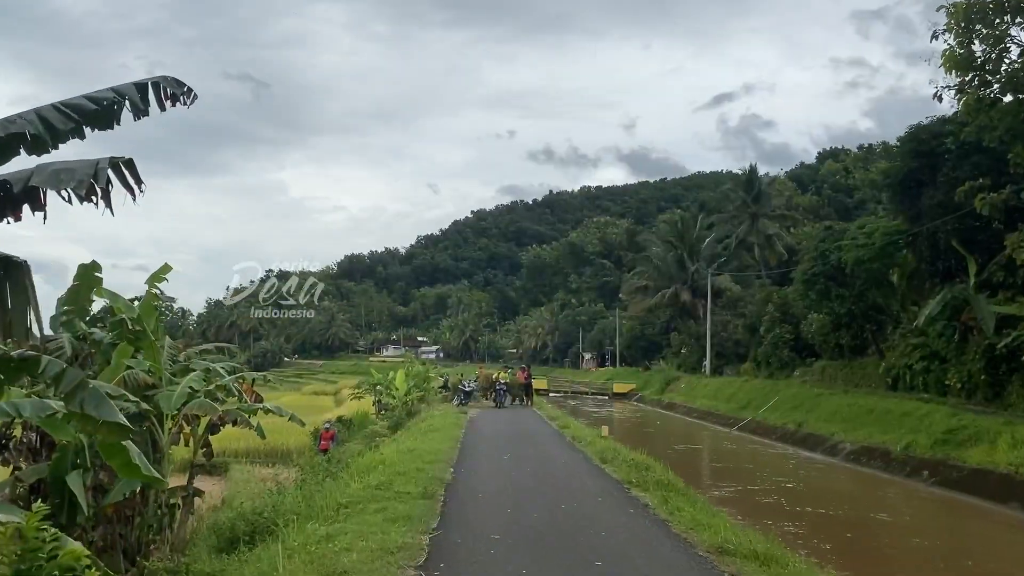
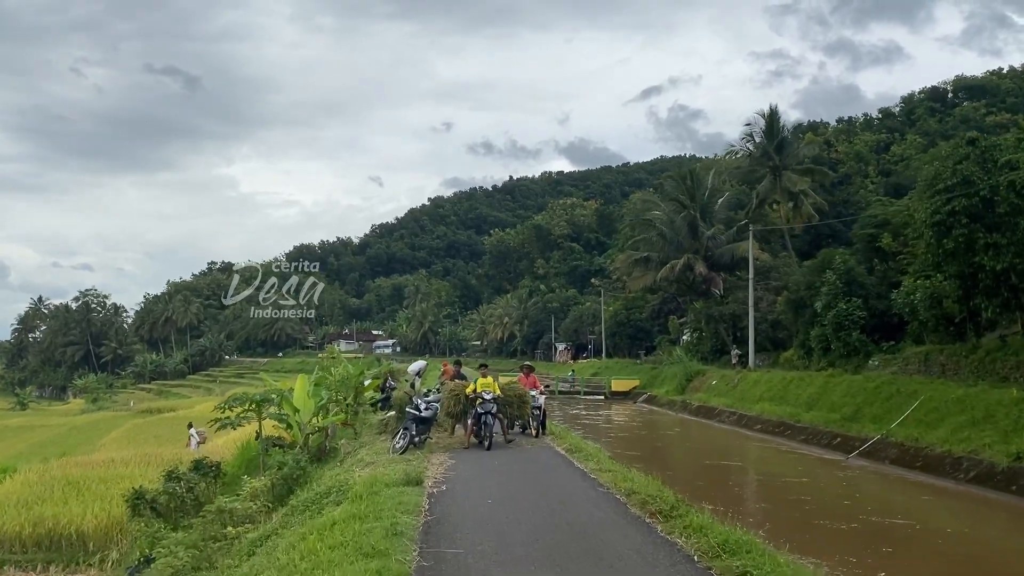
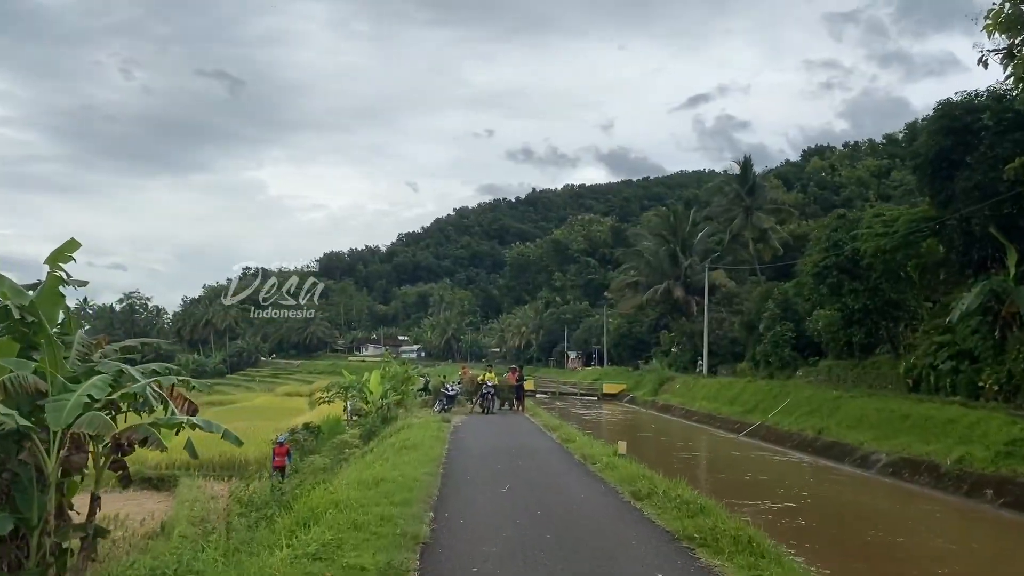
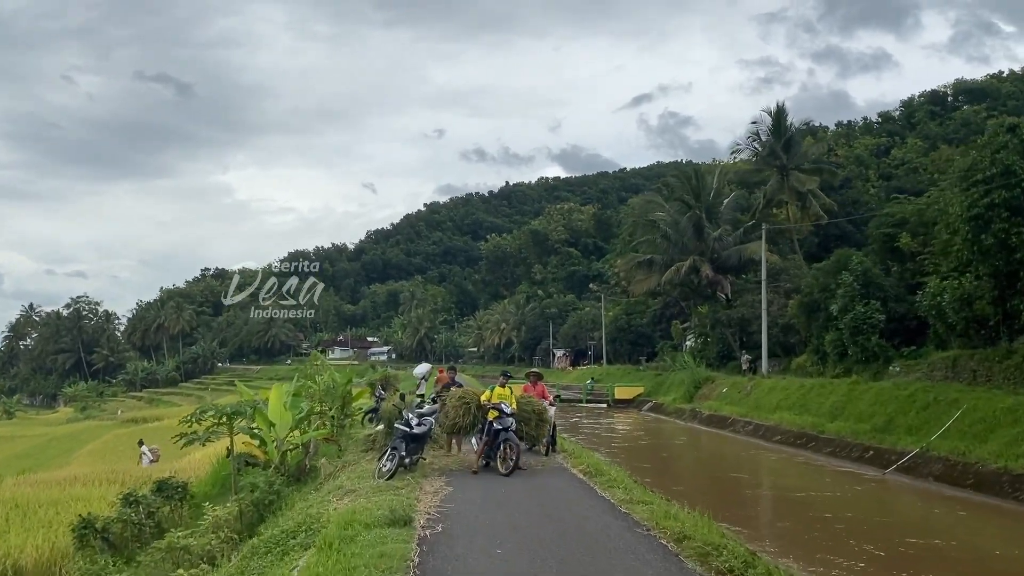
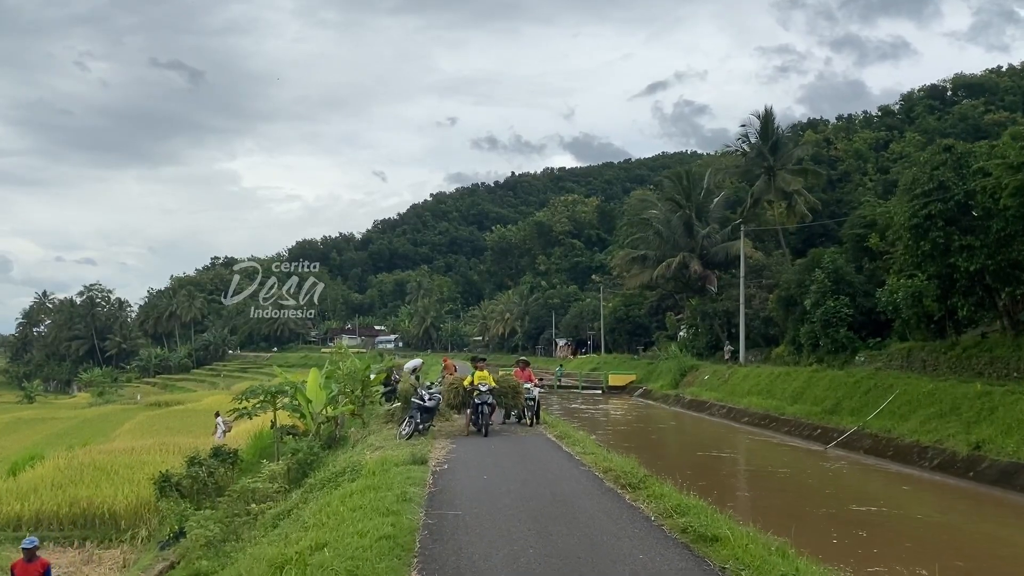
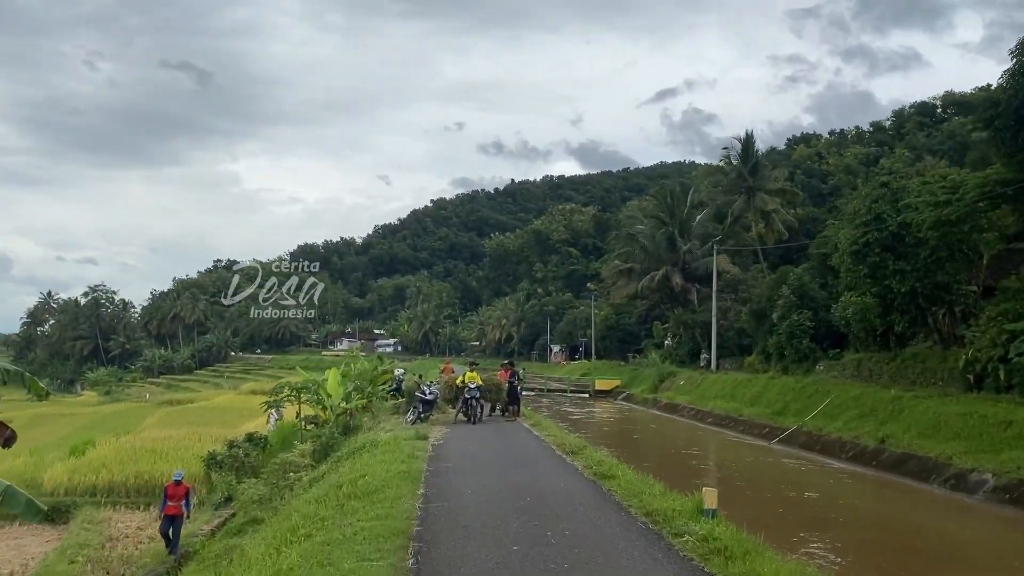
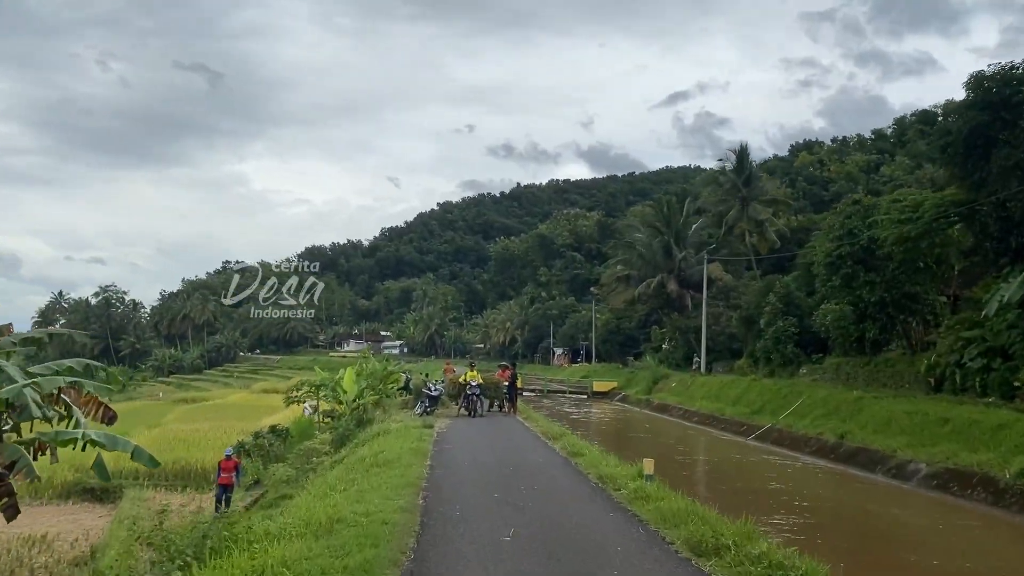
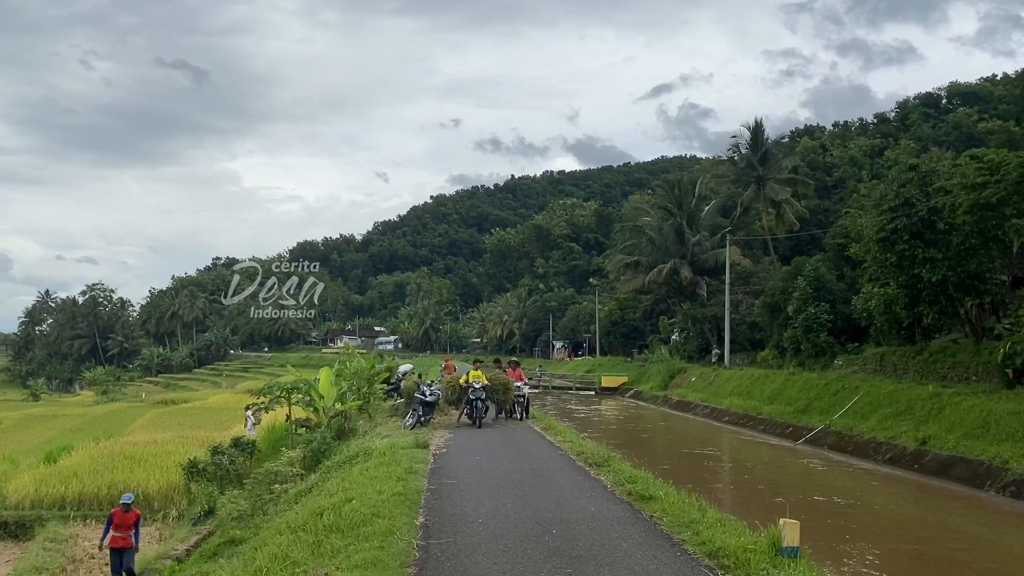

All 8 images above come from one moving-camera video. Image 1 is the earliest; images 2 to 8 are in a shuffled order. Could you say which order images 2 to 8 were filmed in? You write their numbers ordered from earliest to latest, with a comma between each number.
3, 7, 6, 8, 5, 2, 4
